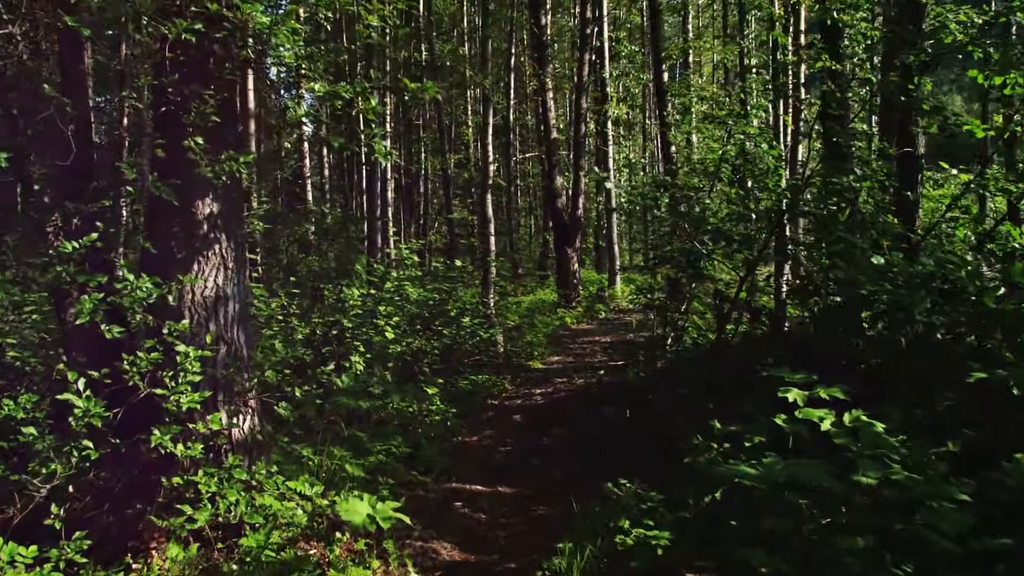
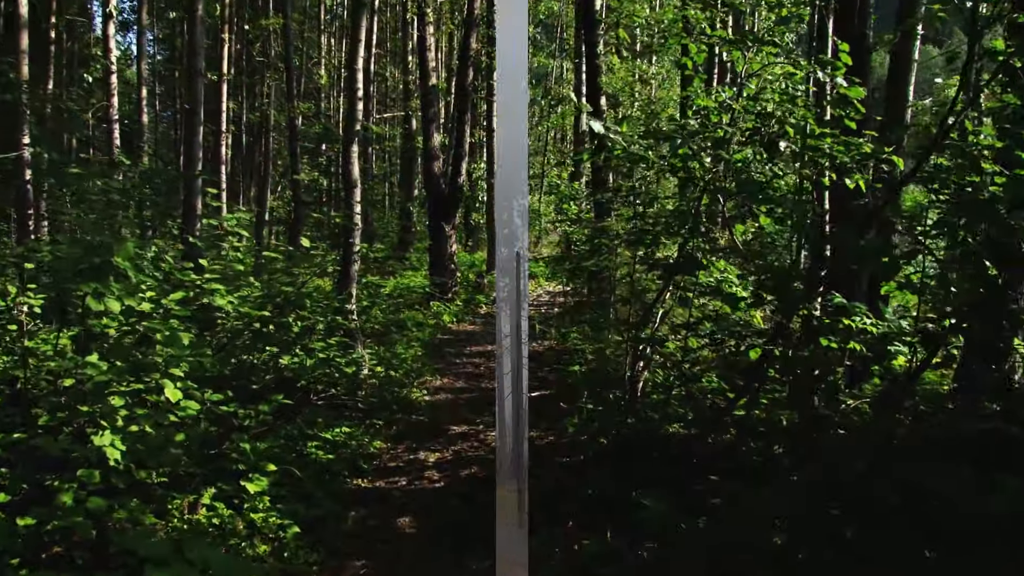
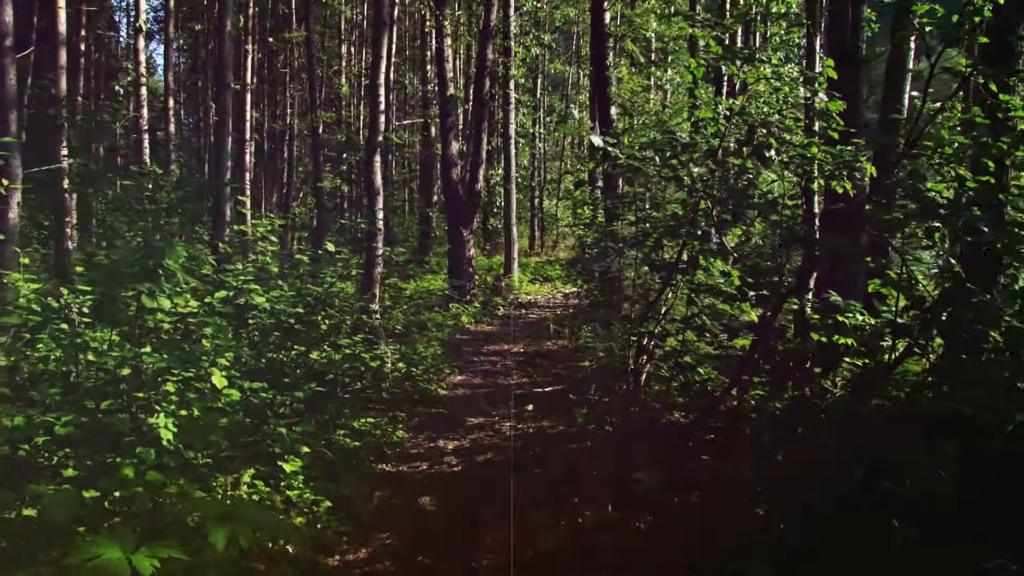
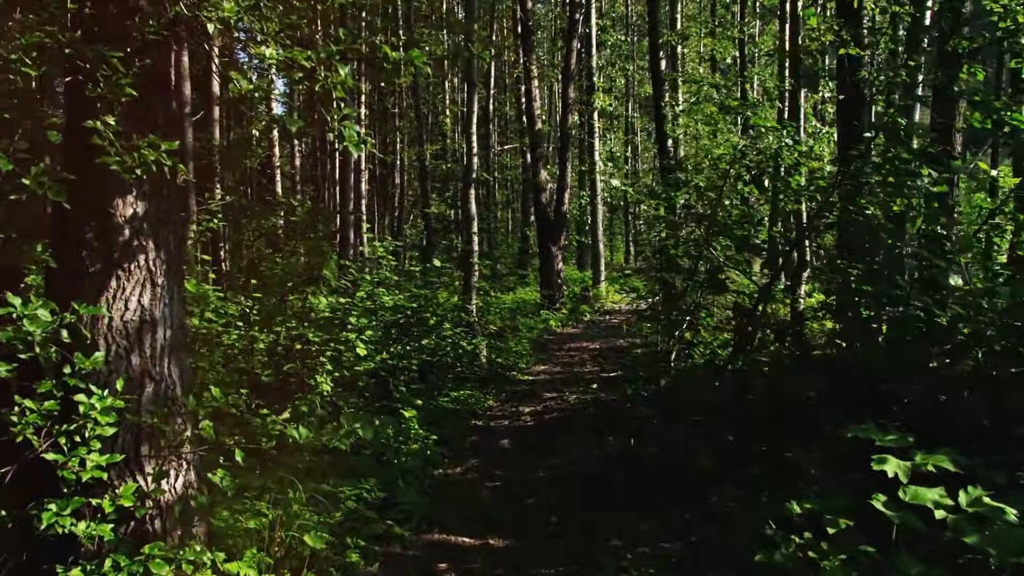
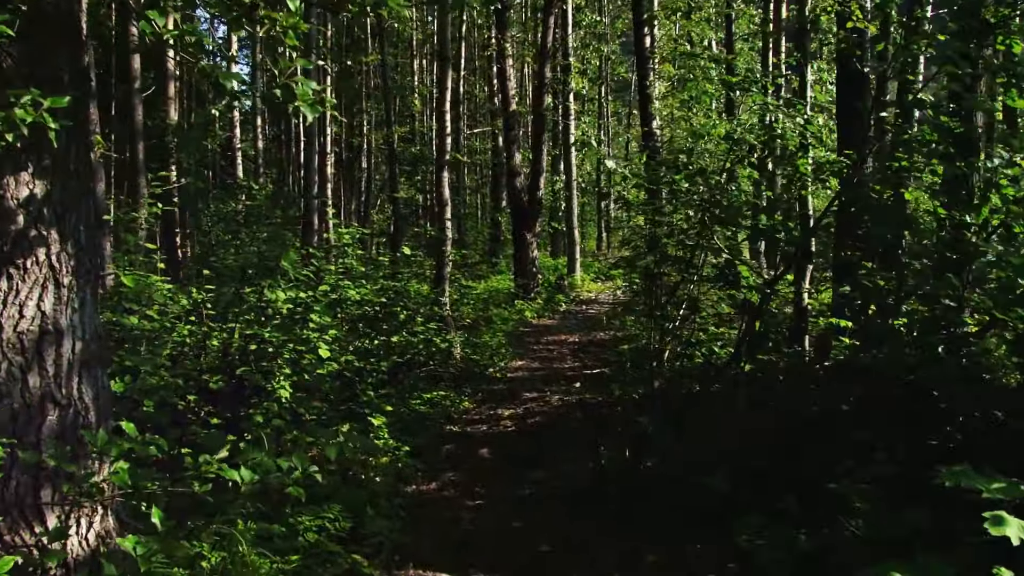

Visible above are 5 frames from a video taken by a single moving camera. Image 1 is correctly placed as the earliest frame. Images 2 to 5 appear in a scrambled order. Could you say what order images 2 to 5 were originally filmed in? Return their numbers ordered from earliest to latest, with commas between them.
4, 5, 3, 2
